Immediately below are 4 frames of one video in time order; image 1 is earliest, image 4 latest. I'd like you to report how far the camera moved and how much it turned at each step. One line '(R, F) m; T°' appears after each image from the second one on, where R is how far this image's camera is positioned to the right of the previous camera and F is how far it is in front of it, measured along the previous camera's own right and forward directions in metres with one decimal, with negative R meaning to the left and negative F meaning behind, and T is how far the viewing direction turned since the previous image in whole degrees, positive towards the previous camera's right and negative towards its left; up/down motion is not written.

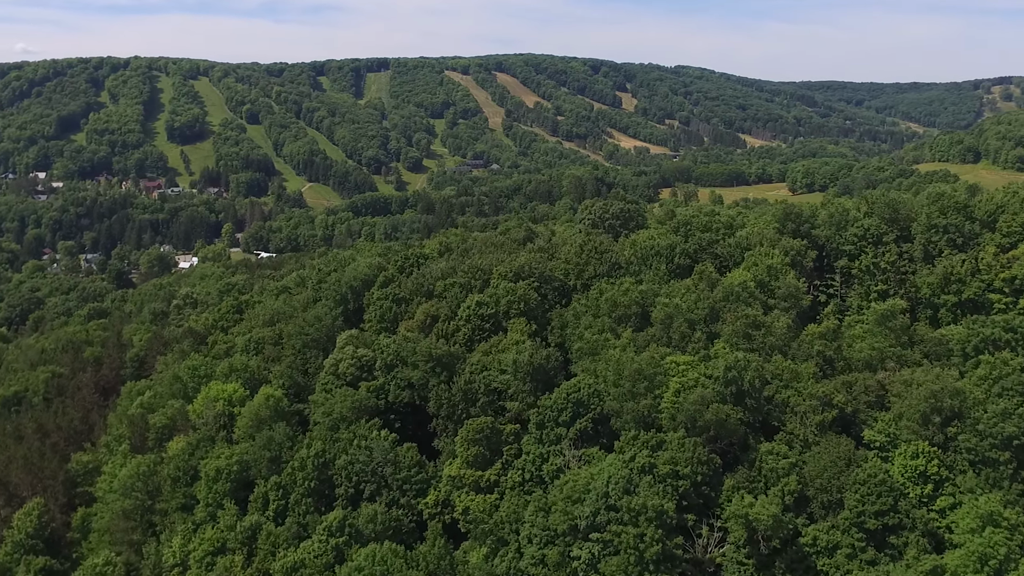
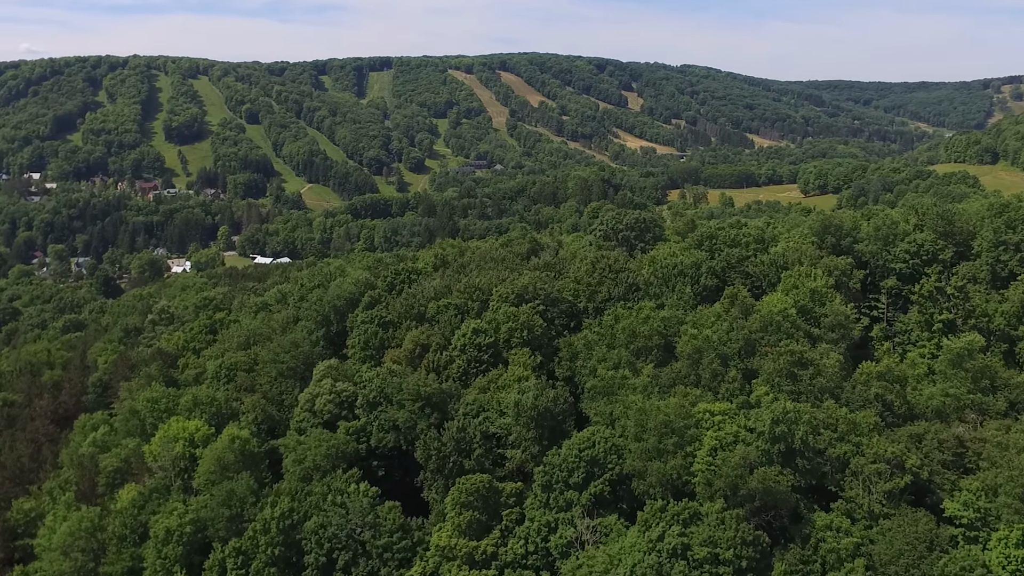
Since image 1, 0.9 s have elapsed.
(+0.1, +7.0) m; 0°
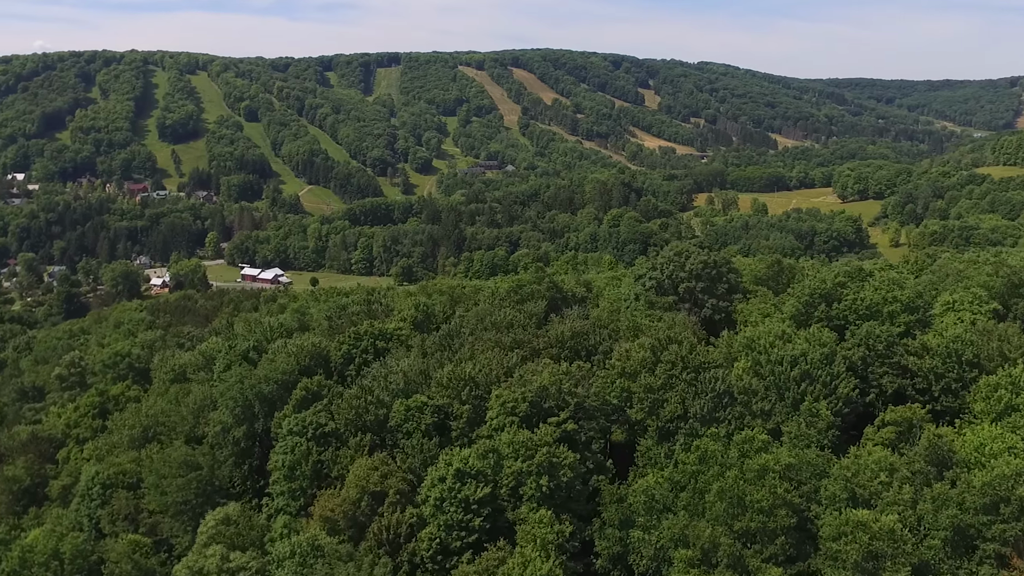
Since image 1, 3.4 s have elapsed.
(0.0, +19.0) m; -1°
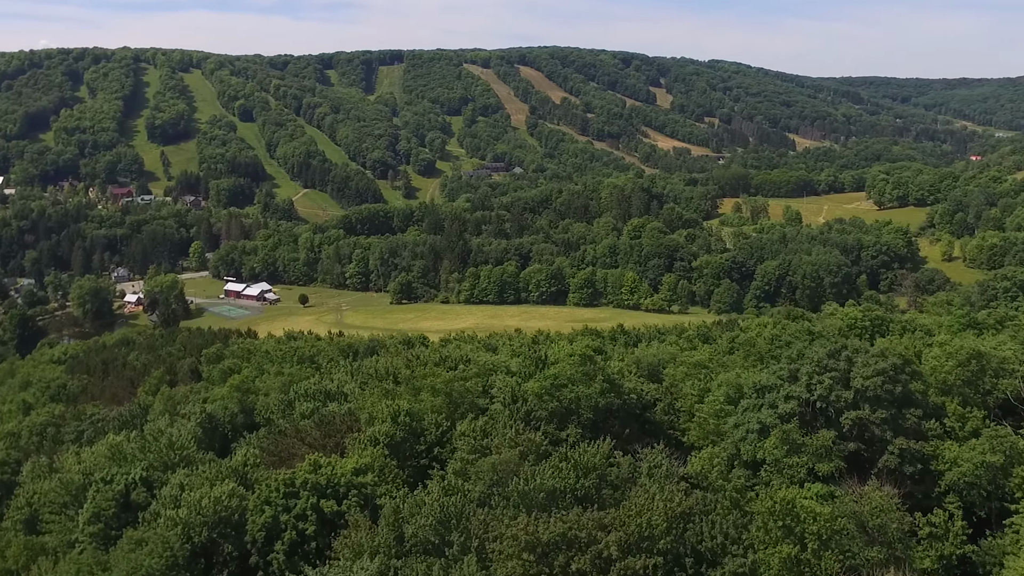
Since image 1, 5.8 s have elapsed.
(-0.9, +17.5) m; 0°
